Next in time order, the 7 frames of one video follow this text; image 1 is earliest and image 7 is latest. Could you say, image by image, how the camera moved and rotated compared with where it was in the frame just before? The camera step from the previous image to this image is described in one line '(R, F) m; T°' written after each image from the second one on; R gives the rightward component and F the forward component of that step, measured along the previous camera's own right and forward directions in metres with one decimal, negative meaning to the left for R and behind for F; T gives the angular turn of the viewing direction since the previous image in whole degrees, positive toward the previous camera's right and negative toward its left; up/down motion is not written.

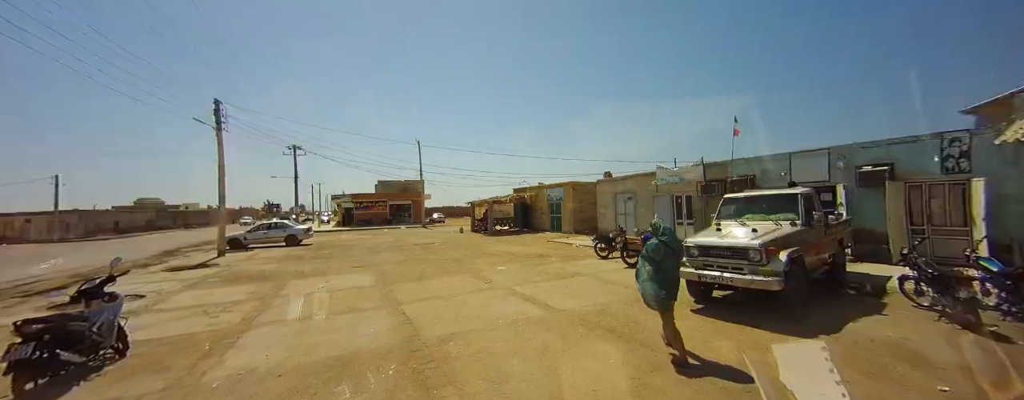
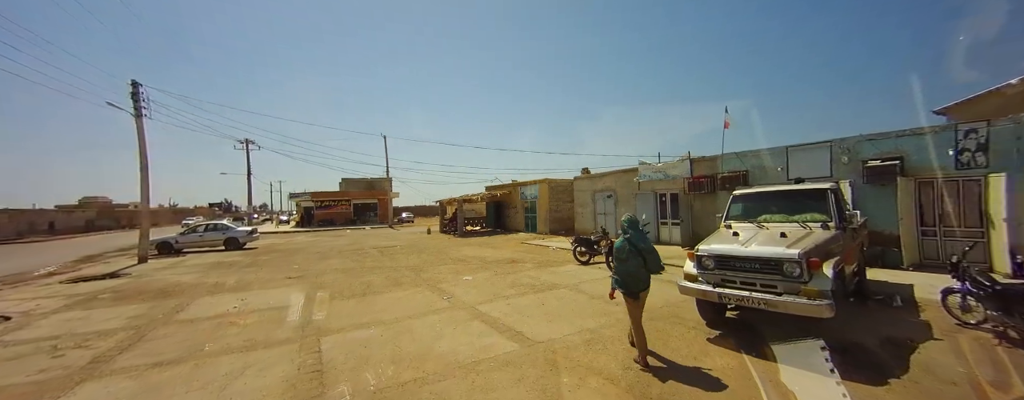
(+0.2, +1.7) m; +4°
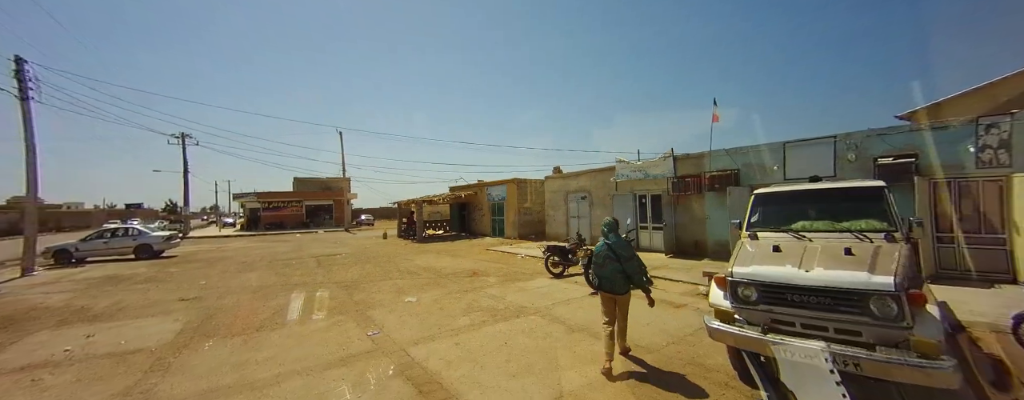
(+0.3, +1.9) m; +4°
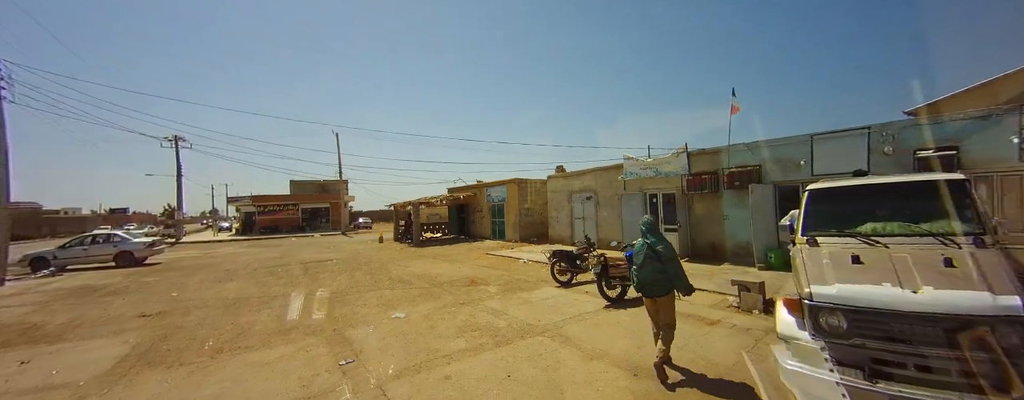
(0.0, +0.9) m; 0°
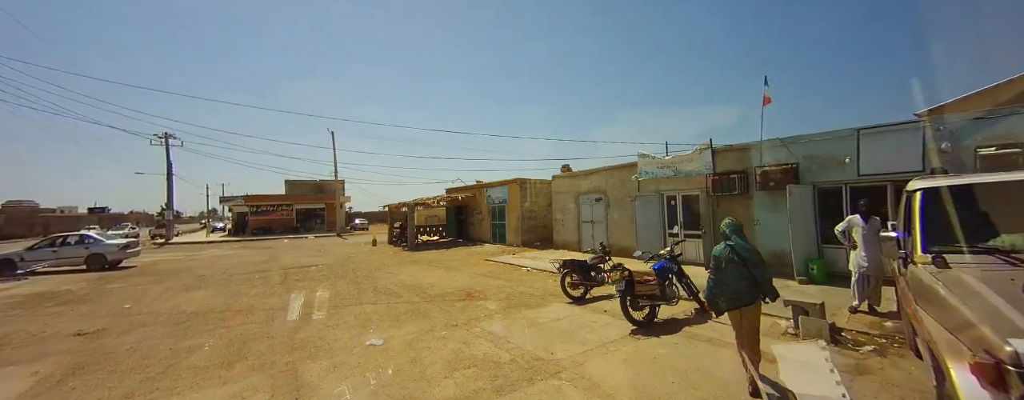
(-0.1, +1.2) m; 0°
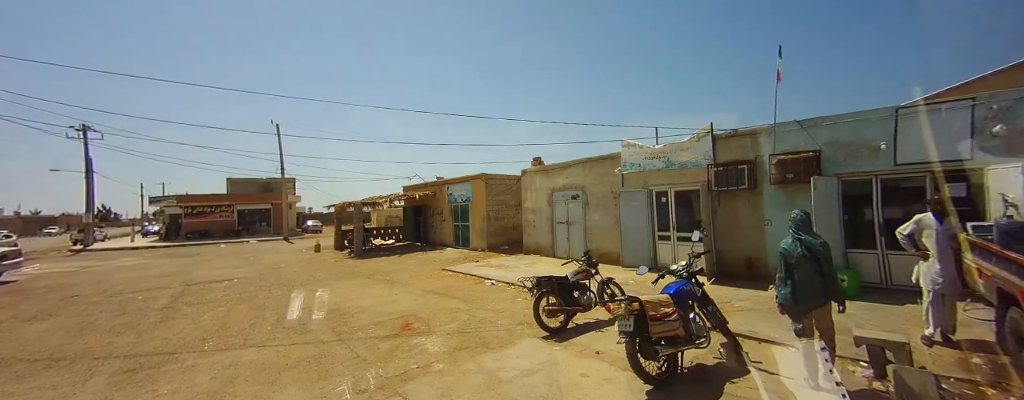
(+0.2, +2.0) m; +4°
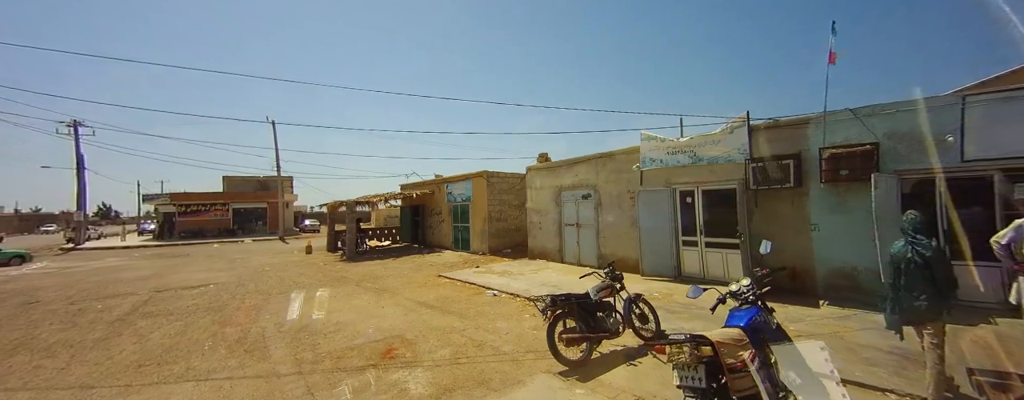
(-0.1, +1.0) m; 0°
